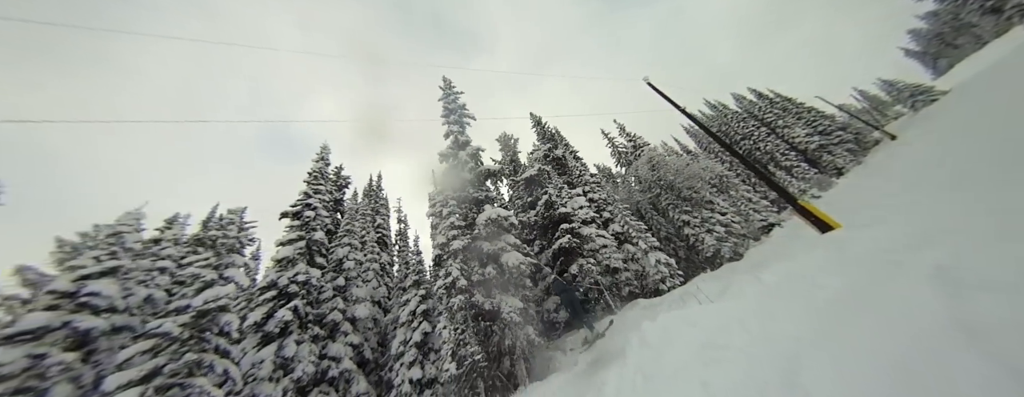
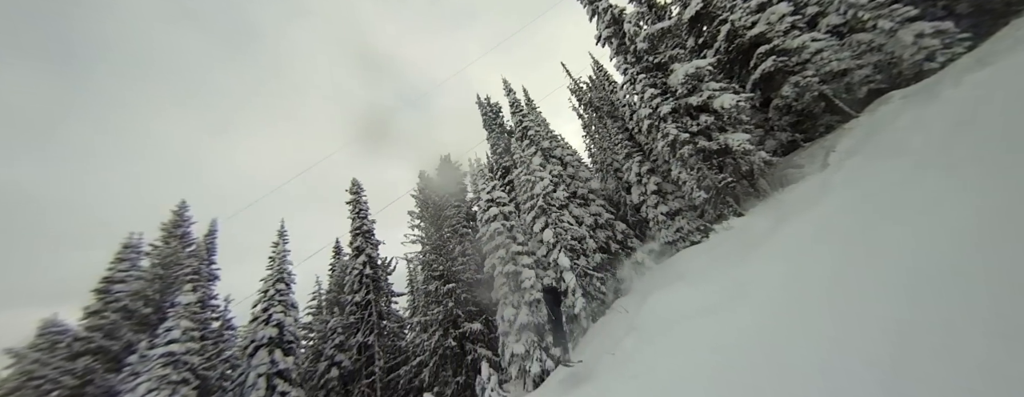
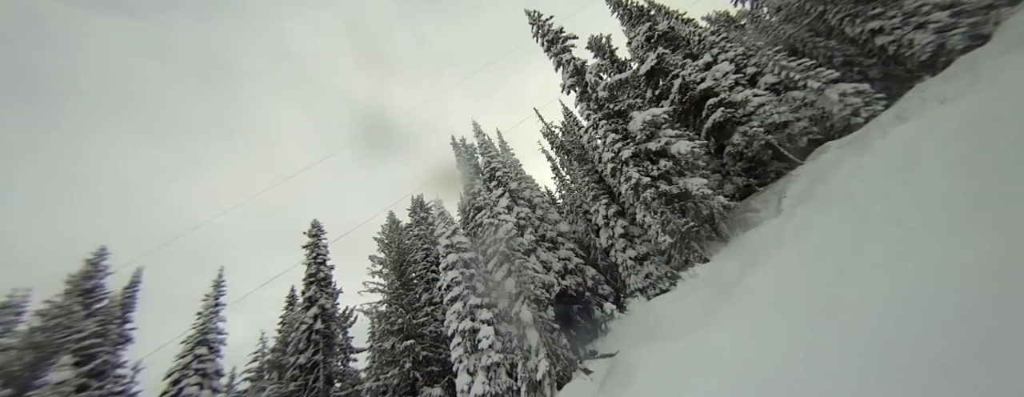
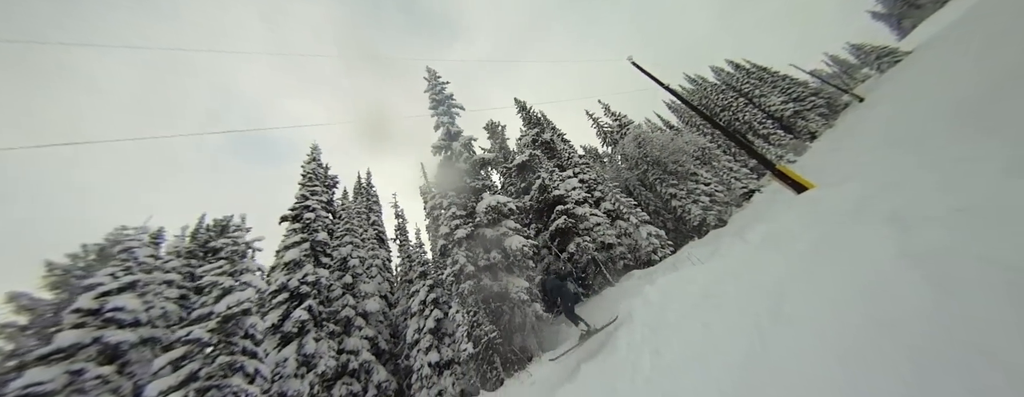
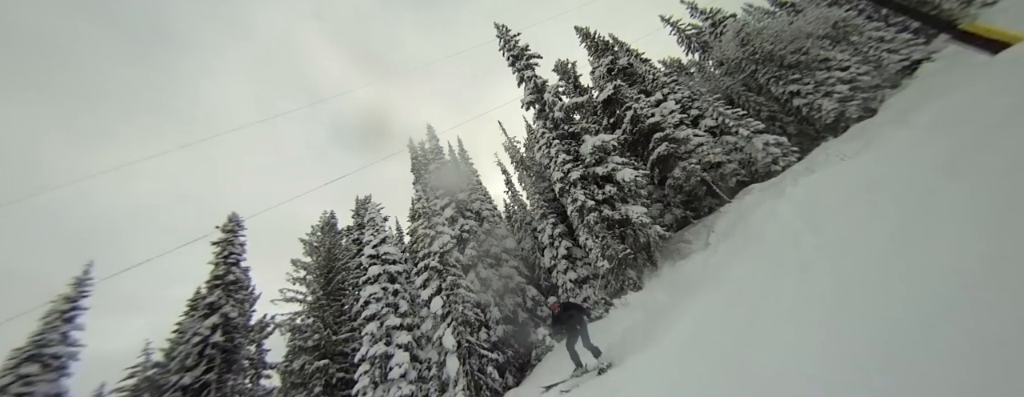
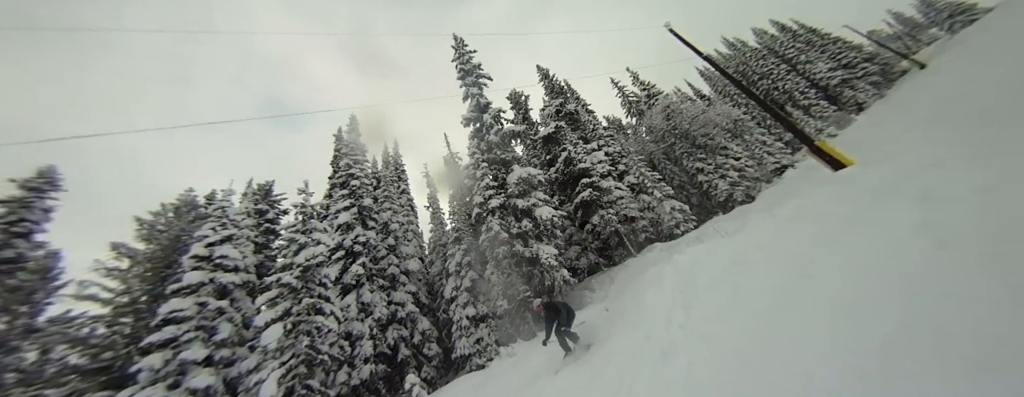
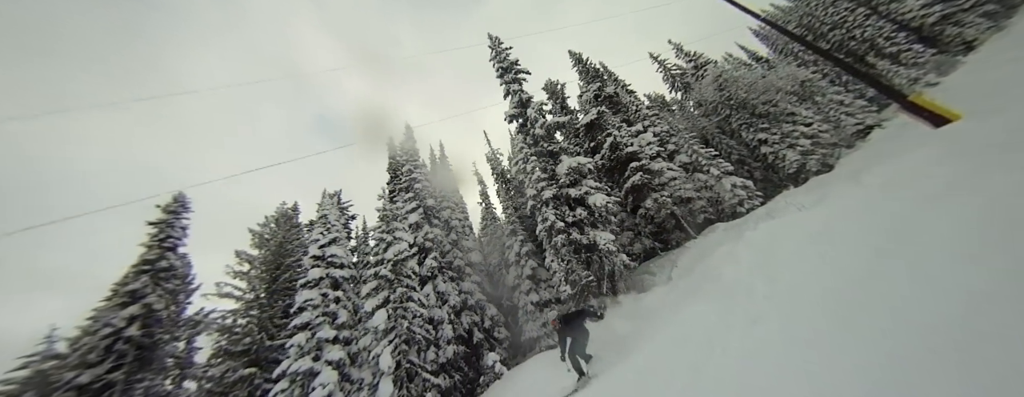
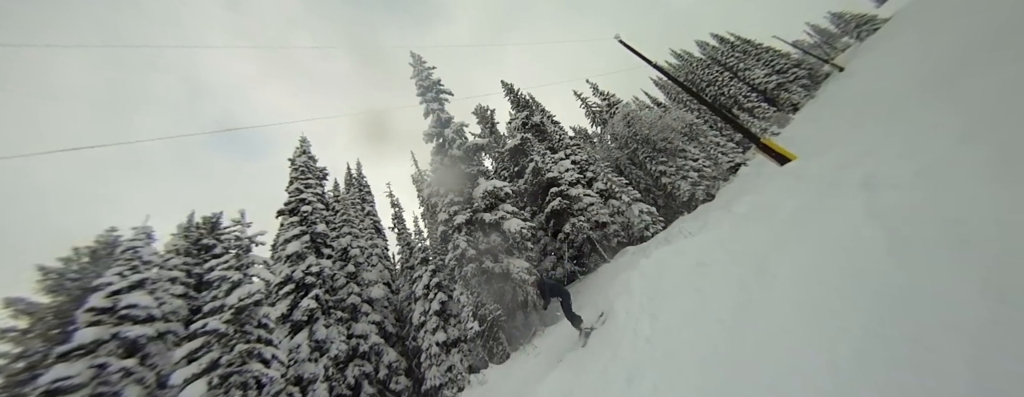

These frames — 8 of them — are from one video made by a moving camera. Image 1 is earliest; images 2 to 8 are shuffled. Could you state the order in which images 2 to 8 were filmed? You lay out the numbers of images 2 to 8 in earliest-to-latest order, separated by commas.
4, 8, 6, 7, 5, 3, 2
